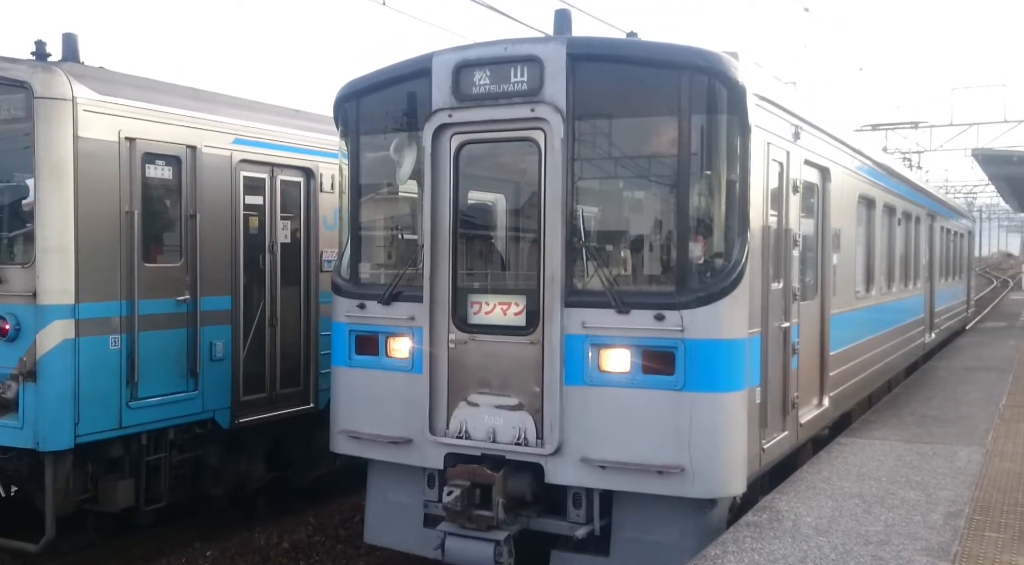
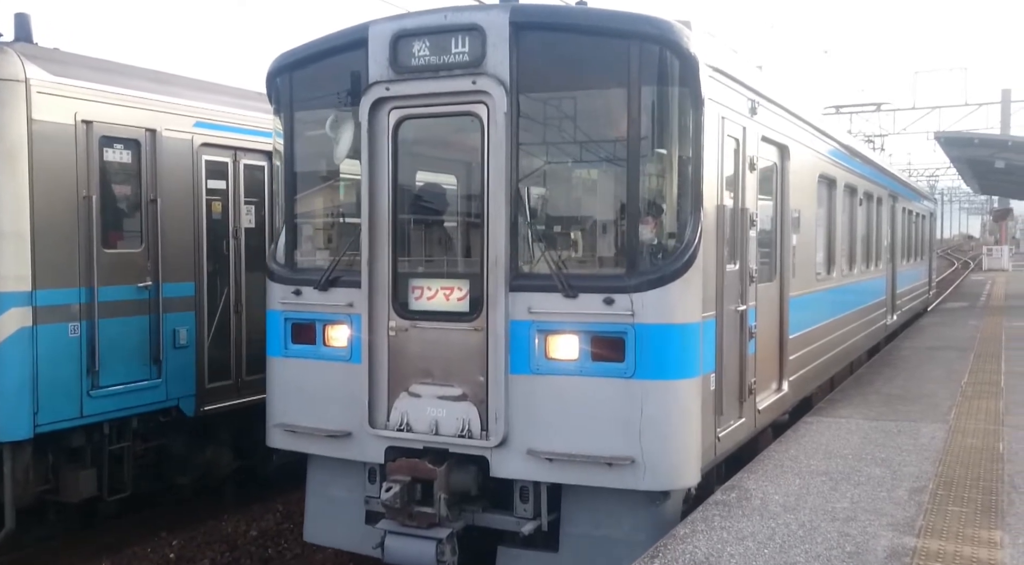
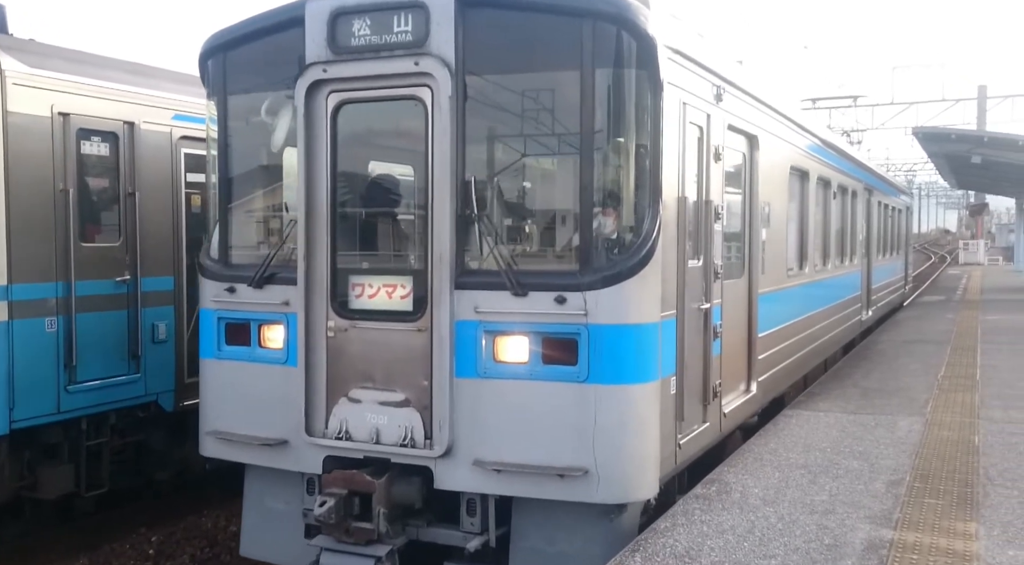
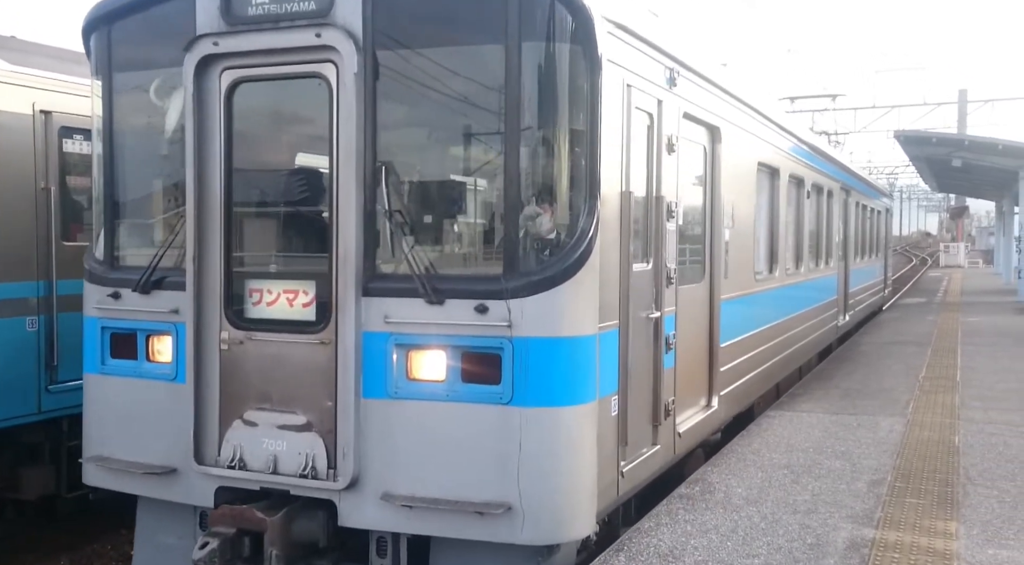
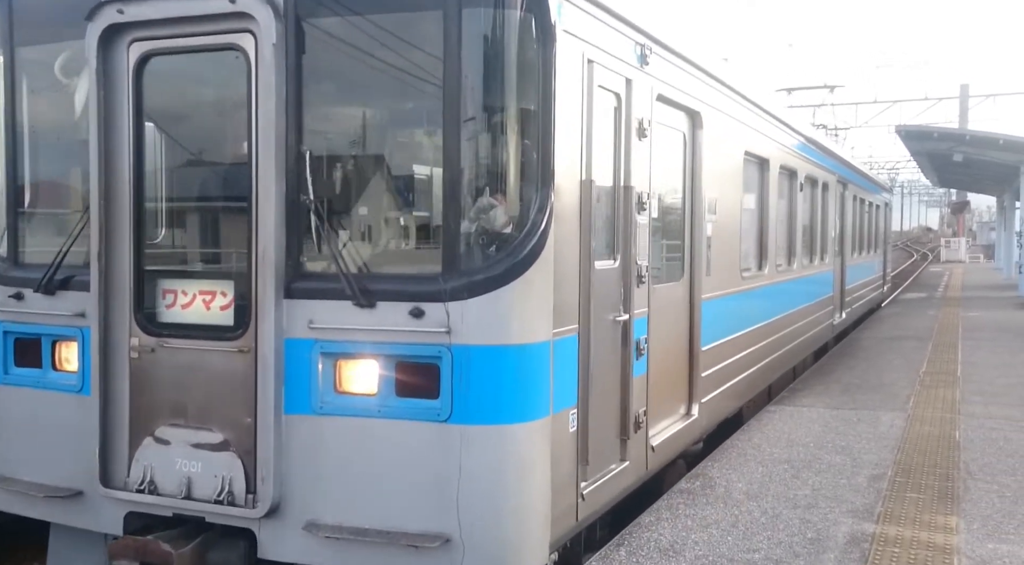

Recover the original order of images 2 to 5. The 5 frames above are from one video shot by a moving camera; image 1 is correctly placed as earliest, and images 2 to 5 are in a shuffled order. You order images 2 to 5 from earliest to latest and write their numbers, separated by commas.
2, 3, 4, 5
